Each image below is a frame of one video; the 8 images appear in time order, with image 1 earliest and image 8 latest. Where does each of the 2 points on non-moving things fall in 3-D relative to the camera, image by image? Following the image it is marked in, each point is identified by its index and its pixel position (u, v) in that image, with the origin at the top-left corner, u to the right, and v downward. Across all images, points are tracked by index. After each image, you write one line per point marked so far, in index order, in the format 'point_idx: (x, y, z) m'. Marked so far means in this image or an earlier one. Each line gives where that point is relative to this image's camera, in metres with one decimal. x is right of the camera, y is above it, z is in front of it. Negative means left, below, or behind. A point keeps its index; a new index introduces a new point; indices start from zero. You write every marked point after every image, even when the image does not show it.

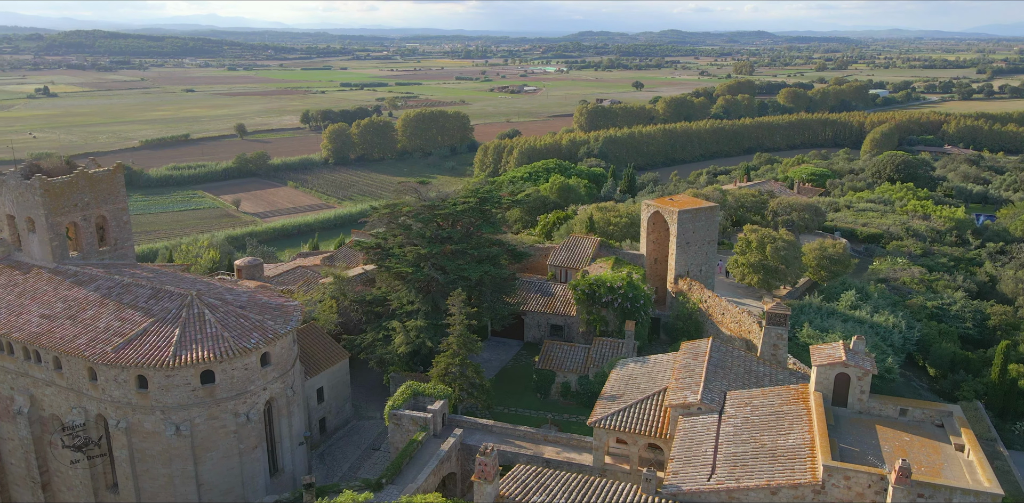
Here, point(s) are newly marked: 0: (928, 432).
0: (+11.3, -4.9, +19.8) m
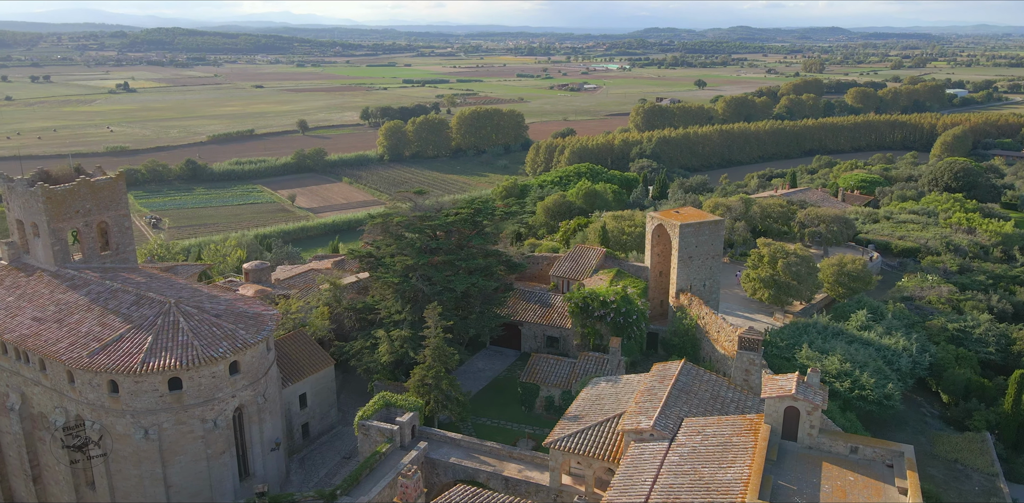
0: (+9.5, -5.8, +19.0) m
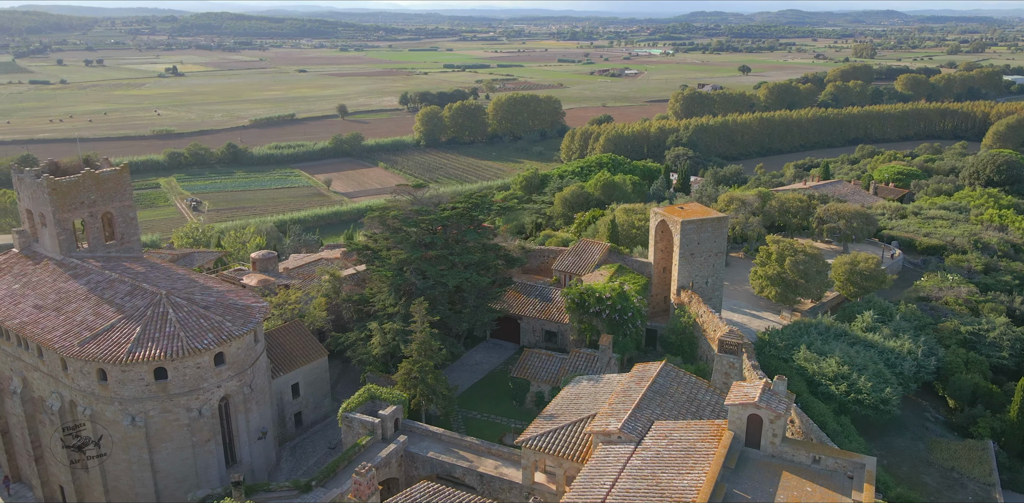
0: (+8.4, -6.0, +18.8) m
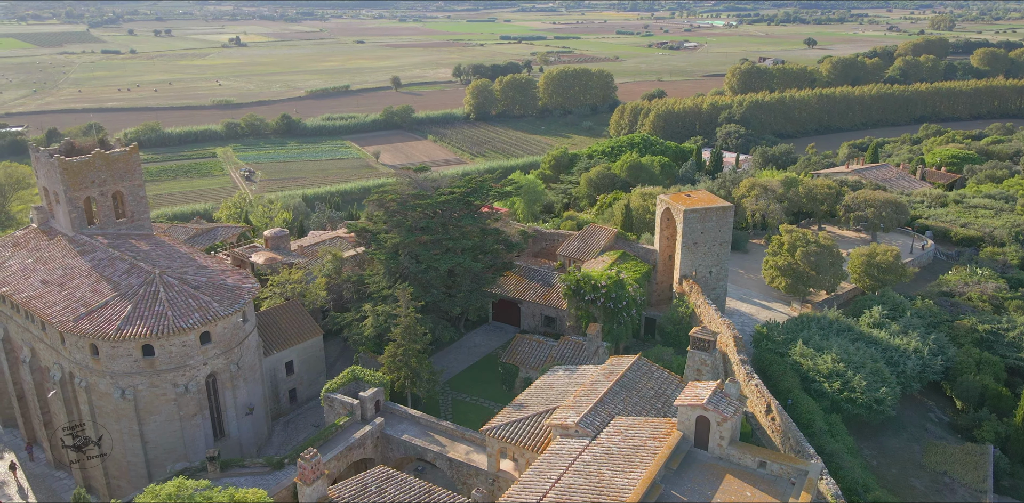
0: (+6.8, -6.1, +18.6) m
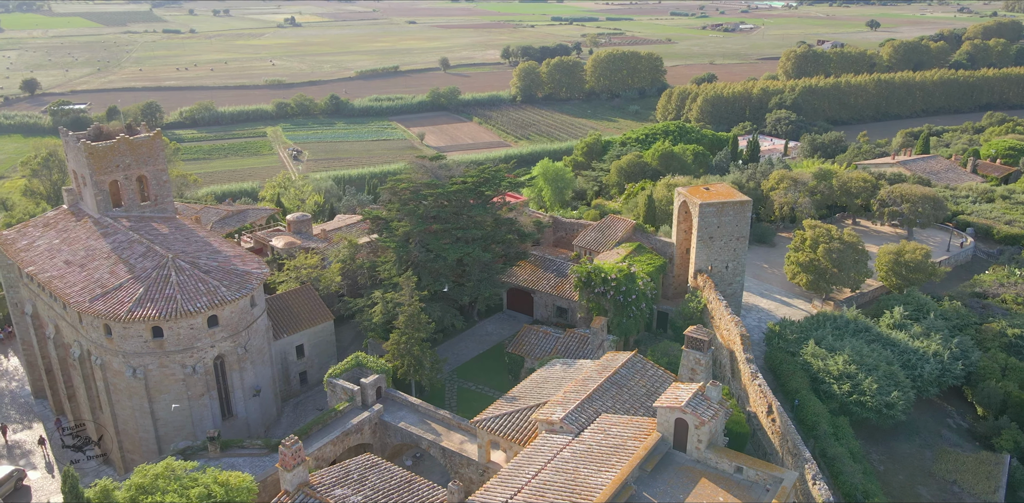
0: (+6.0, -6.2, +18.4) m
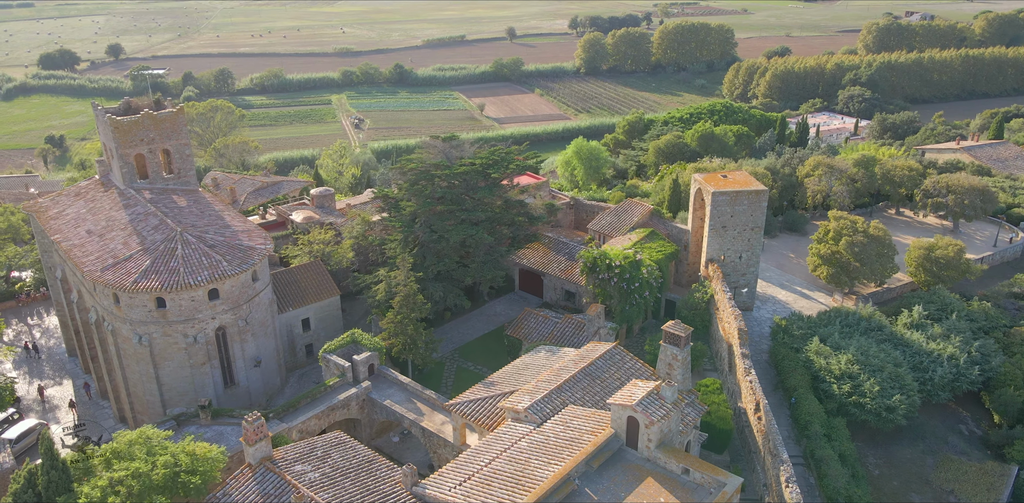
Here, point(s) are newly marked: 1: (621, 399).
0: (+4.6, -6.2, +18.3) m
1: (+3.0, -4.0, +20.0) m
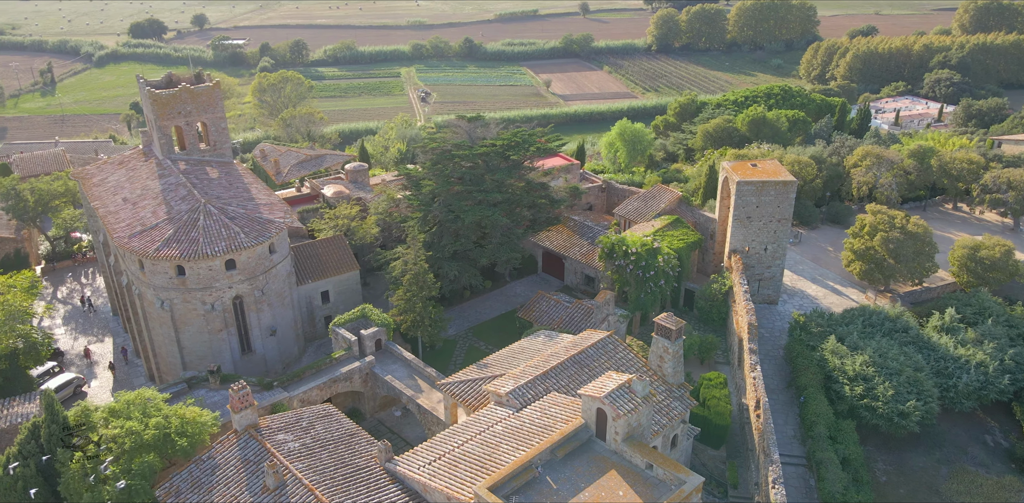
0: (+3.5, -6.1, +18.2) m
1: (+2.2, -3.8, +19.9) m
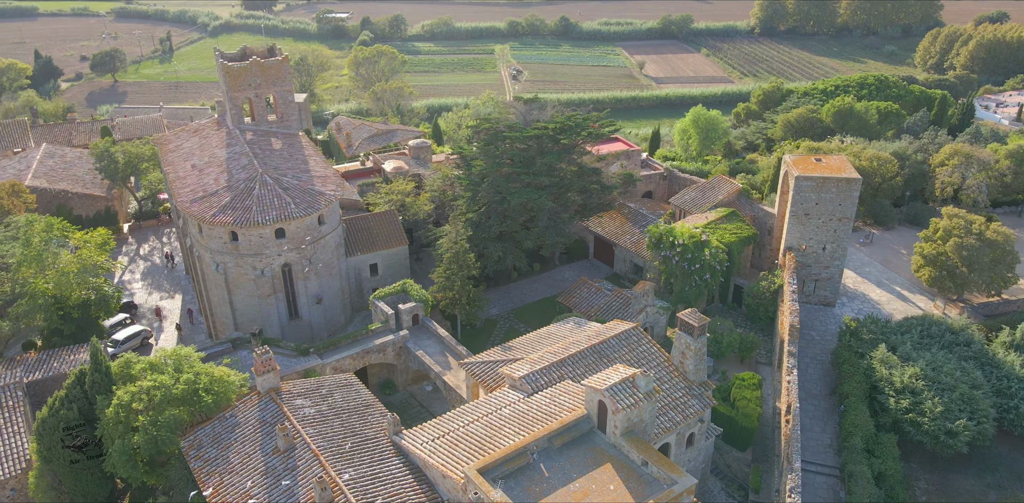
0: (+3.2, -6.0, +18.0) m
1: (+2.3, -3.5, +19.8) m
